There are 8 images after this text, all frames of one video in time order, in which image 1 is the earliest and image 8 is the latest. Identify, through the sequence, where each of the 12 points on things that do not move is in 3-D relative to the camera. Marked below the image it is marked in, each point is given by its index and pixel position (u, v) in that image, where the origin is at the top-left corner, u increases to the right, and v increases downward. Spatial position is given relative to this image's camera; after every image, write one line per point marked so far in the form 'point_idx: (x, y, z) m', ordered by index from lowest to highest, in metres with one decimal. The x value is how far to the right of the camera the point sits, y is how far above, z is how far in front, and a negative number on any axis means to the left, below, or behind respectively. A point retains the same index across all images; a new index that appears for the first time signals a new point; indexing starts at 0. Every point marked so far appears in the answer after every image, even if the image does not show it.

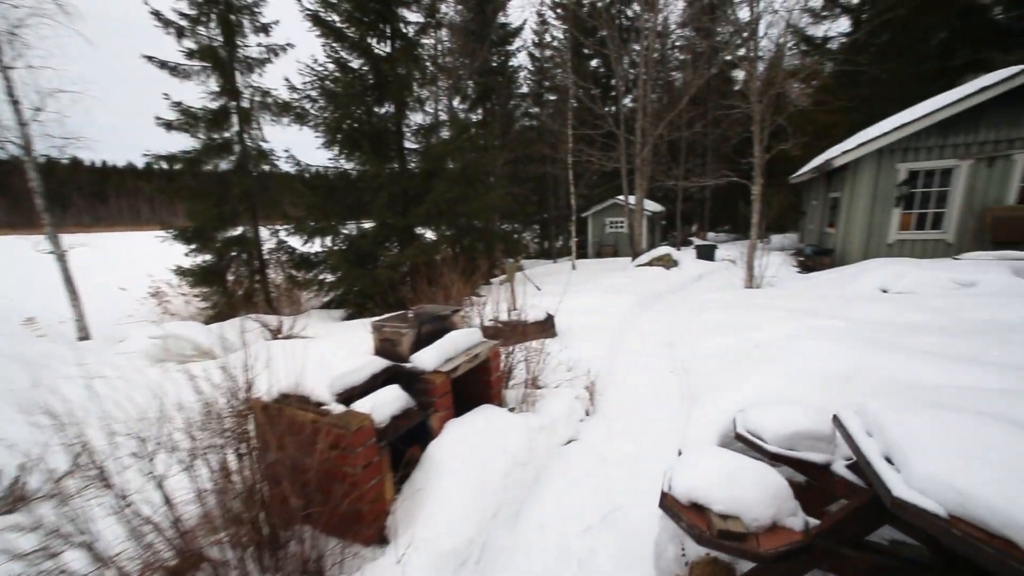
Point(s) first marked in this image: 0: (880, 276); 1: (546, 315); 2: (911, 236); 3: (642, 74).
0: (+5.0, +0.1, +5.9) m
1: (+0.4, -0.3, +5.0) m
2: (+7.1, +0.9, +7.8) m
3: (+4.4, +7.1, +14.7) m
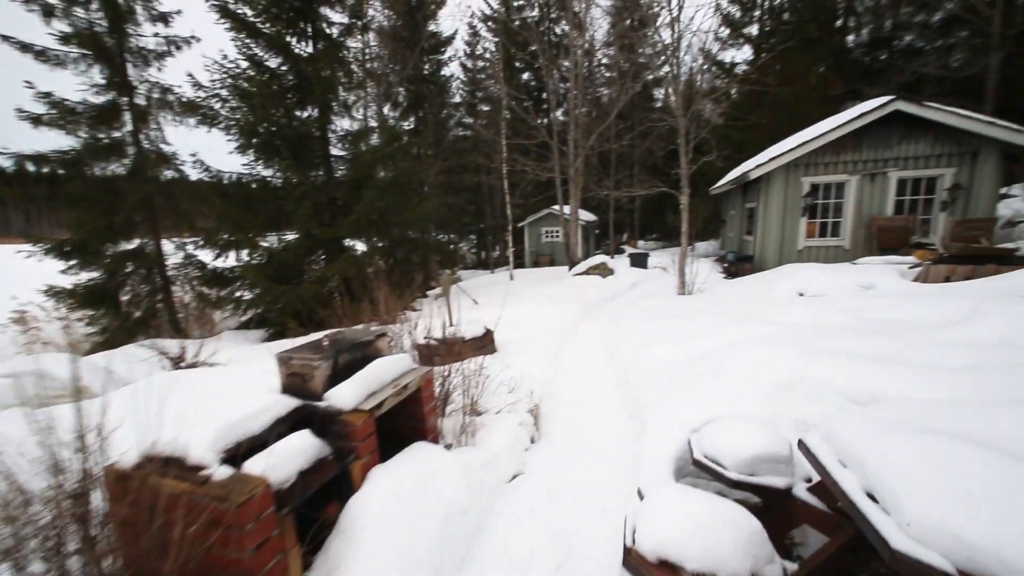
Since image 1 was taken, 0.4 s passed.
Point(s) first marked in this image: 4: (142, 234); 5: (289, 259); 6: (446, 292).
0: (+4.1, +0.1, +6.3) m
1: (-0.3, -0.5, +4.7) m
2: (+5.9, +0.9, +8.5) m
3: (+2.1, +6.8, +15.1) m
4: (-6.7, +1.0, +7.9) m
5: (-3.9, +0.5, +7.8) m
6: (-0.7, 0.0, +5.0) m
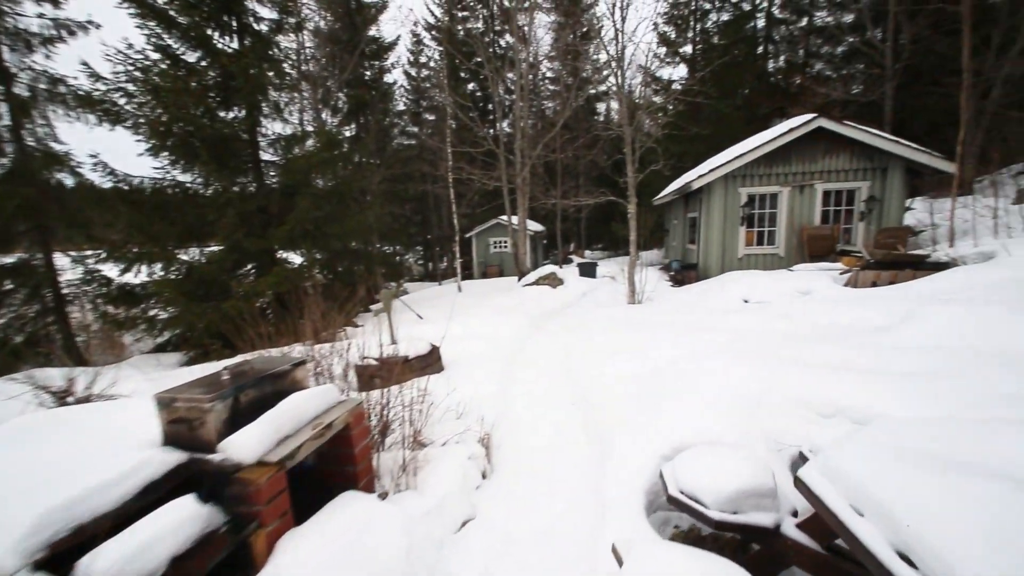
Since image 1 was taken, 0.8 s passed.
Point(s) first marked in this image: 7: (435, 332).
0: (+3.4, 0.0, +6.5) m
1: (-0.8, -0.6, +4.4) m
2: (+4.9, +0.8, +8.8) m
3: (+0.3, +6.4, +15.1) m
4: (-7.6, +0.7, +6.9) m
5: (-4.8, +0.2, +7.1) m
6: (-1.3, -0.2, +4.6) m
7: (-1.0, -0.6, +5.8) m
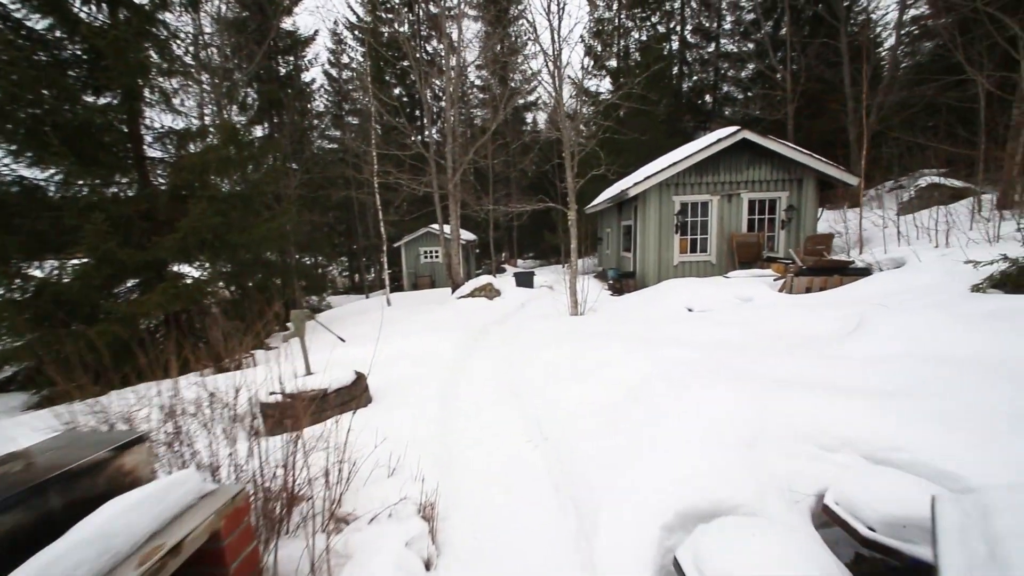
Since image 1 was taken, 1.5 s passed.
0: (+2.5, -0.1, +6.4) m
1: (-1.3, -0.7, +3.7) m
2: (+3.6, +0.6, +9.0) m
3: (-2.1, +6.0, +14.5) m
4: (-8.4, +0.3, +5.1) m
5: (-5.7, -0.1, +5.7) m
6: (-1.8, -0.4, +3.8) m
7: (-1.7, -0.8, +5.1) m
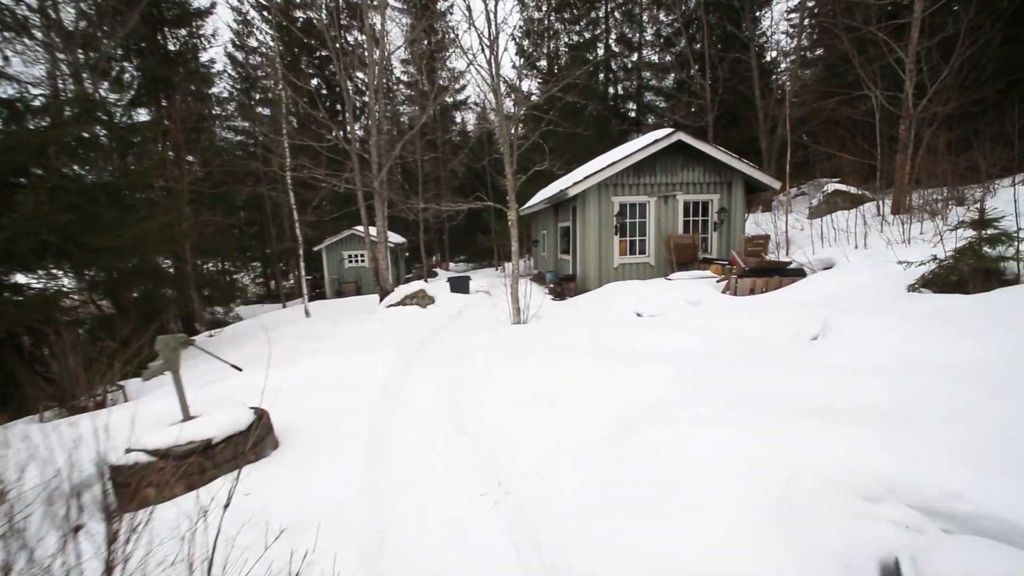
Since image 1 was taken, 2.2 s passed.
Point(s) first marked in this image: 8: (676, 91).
0: (+1.7, -0.2, +6.1) m
1: (-1.7, -0.8, +2.8) m
2: (+2.3, +0.6, +8.8) m
3: (-4.3, +5.8, +13.5) m
4: (-8.9, +0.1, +3.1) m
5: (-6.3, -0.2, +4.1) m
6: (-2.2, -0.5, +2.9) m
7: (-2.3, -0.9, +4.1) m
8: (+6.7, +8.1, +18.0) m
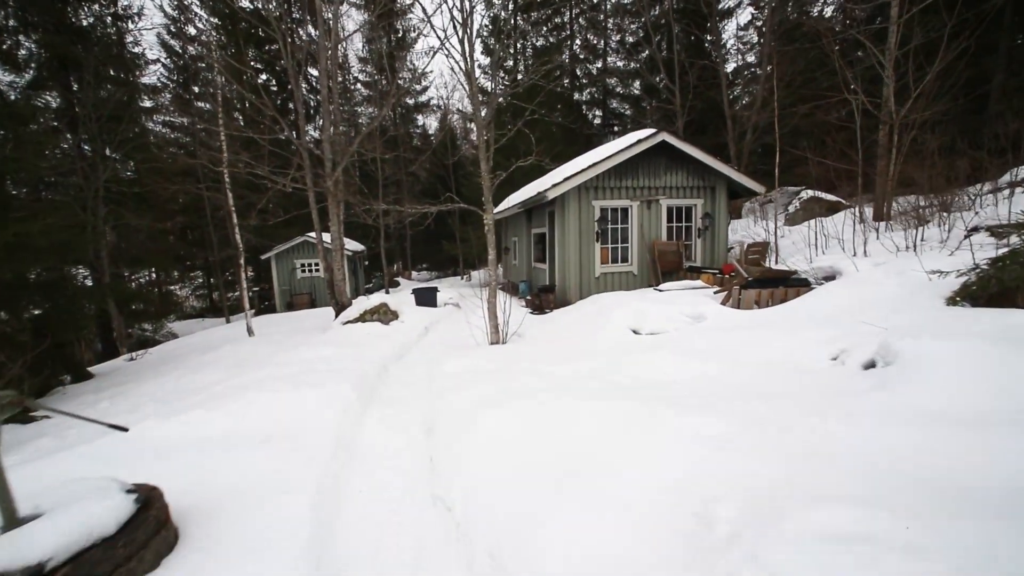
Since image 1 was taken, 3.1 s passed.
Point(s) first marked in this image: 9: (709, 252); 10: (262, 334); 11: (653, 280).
0: (+1.4, -0.3, +5.4) m
1: (-1.6, -1.0, +1.8) m
2: (+1.8, +0.4, +8.2) m
3: (-5.2, +5.5, +12.4) m
4: (-8.9, -0.1, +1.5) m
5: (-6.4, -0.4, +2.8) m
6: (-2.2, -0.6, +1.9) m
7: (-2.4, -1.1, +3.1) m
8: (+5.3, +7.8, +17.8) m
9: (+3.8, +0.7, +8.5) m
10: (-4.8, -0.9, +8.4) m
11: (+2.7, +0.2, +8.3) m
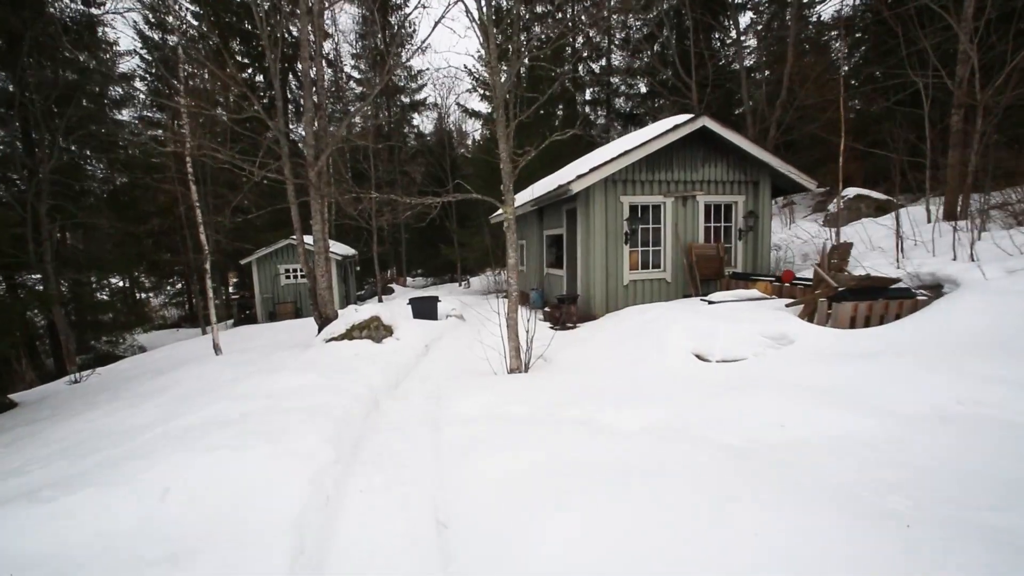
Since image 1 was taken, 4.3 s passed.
0: (+1.7, -0.5, +4.2) m
1: (-1.3, -1.0, +0.6) m
2: (+2.0, +0.2, +7.0) m
3: (-5.0, +5.3, +11.2) m
4: (-8.6, -0.2, +0.2) m
5: (-6.1, -0.5, +1.5) m
6: (-1.9, -0.7, +0.6) m
7: (-2.1, -1.1, +1.8) m
8: (+5.4, +7.5, +16.8) m
9: (+4.0, +0.5, +7.4) m
10: (-4.6, -1.0, +7.2) m
11: (+2.9, 0.0, +7.2) m
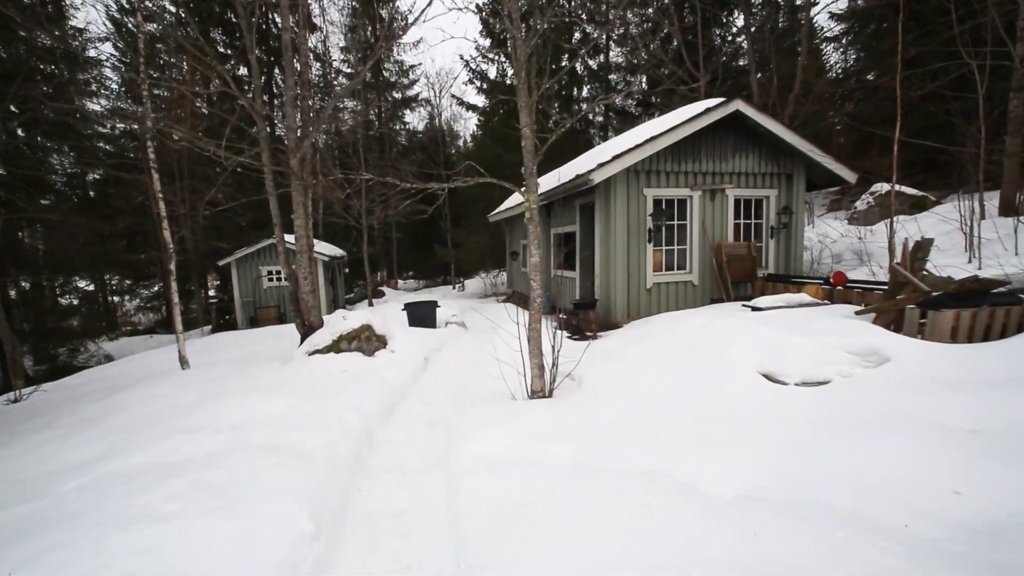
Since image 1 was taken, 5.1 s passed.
0: (+1.9, -0.5, +3.5) m
1: (-1.1, -1.1, -0.2) m
2: (+2.2, +0.1, +6.3) m
3: (-5.0, +5.2, +10.3) m
4: (-8.3, -0.2, -0.7) m
5: (-5.8, -0.5, +0.6) m
6: (-1.6, -0.7, -0.2) m
7: (-1.8, -1.2, +1.0) m
8: (+5.4, +7.4, +16.2) m
9: (+4.1, +0.5, +6.6) m
10: (-4.4, -1.1, +6.3) m
11: (+3.0, 0.0, +6.4) m
